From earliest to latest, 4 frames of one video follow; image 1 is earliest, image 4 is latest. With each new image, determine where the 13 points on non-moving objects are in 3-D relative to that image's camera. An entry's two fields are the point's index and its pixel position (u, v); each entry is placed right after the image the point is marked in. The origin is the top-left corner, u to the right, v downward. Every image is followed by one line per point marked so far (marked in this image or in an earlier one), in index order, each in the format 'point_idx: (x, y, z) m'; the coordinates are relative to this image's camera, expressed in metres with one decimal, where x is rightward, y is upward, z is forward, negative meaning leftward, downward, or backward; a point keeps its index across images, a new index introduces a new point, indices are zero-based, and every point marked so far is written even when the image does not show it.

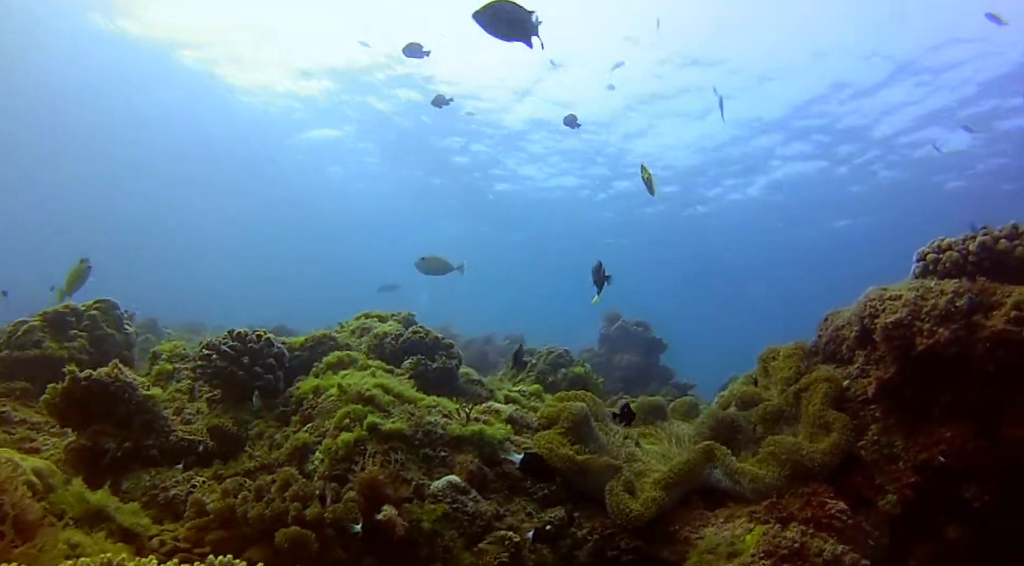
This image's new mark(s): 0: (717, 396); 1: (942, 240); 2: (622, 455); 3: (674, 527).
0: (+1.9, -1.0, +6.0) m
1: (+3.8, +0.4, +5.8) m
2: (+0.9, -1.4, +5.4) m
3: (+1.2, -1.8, +4.8) m
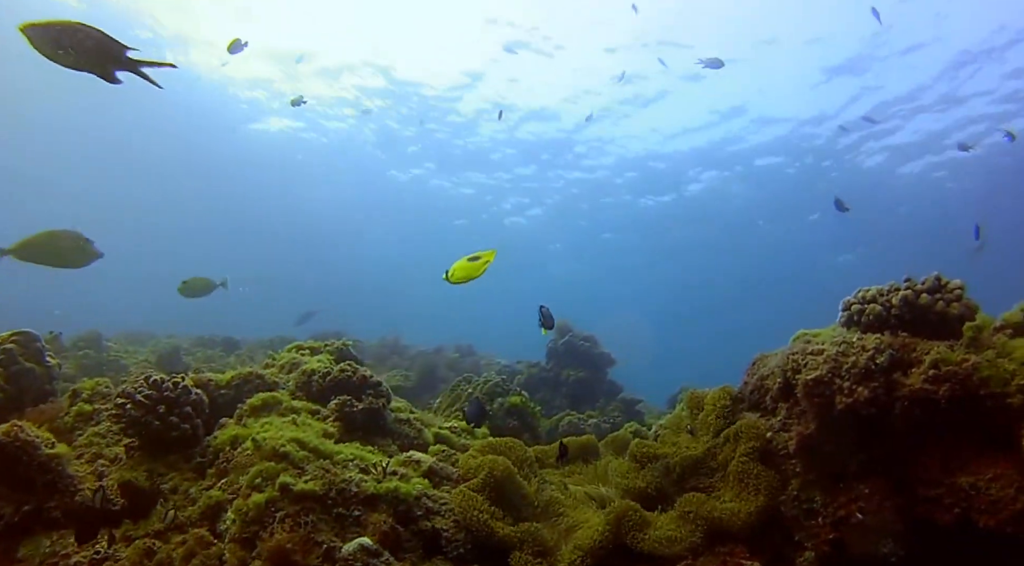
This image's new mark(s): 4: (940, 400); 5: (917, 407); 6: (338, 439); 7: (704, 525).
0: (+1.3, -1.4, +5.9) m
1: (+3.2, 0.0, +5.8) m
2: (+0.2, -1.8, +5.3) m
3: (+0.6, -2.2, +4.7) m
4: (+3.1, -0.9, +4.7) m
5: (+3.0, -0.9, +4.7) m
6: (-1.7, -1.4, +6.3) m
7: (+1.5, -1.8, +4.9) m
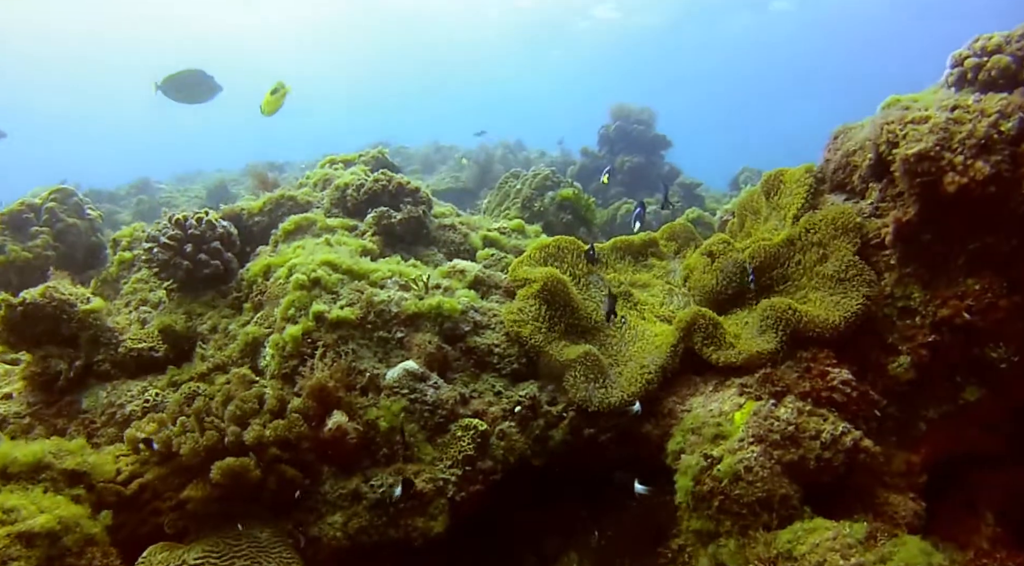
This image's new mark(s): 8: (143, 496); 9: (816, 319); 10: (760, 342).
0: (+1.7, +0.3, +5.2) m
1: (+3.4, +1.7, +4.6) m
2: (+0.6, -0.3, +4.8) m
3: (+1.0, -0.8, +4.3) m
4: (+3.4, +0.6, +3.7) m
5: (+3.2, +0.6, +3.8) m
6: (-1.2, +0.3, +5.8) m
7: (+1.8, -0.3, +4.3) m
8: (-2.2, -1.3, +3.8) m
9: (+2.0, -0.2, +4.3) m
10: (+1.7, -0.4, +4.3) m
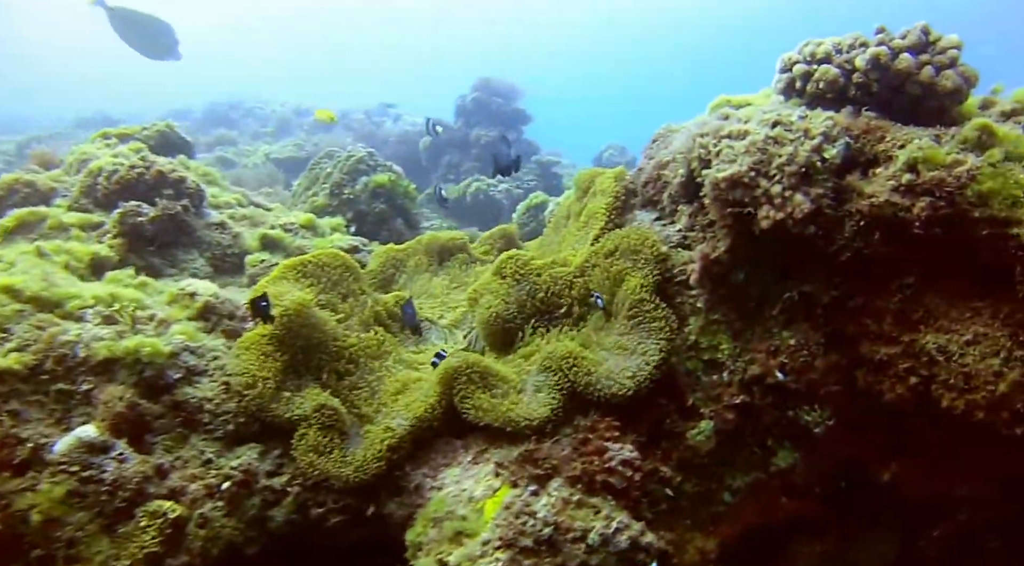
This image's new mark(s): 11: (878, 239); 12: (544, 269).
0: (+0.1, +0.1, +4.4) m
1: (+1.9, +1.4, +3.9) m
2: (-0.9, -0.5, +3.9) m
3: (-0.5, -1.1, +3.5) m
4: (+2.0, +0.3, +3.1) m
5: (+1.8, +0.2, +3.2) m
6: (-2.9, +0.1, +4.6) m
7: (+0.3, -0.6, +3.6) m
8: (-3.6, -1.5, +2.6) m
9: (+0.5, -0.5, +3.6) m
10: (+0.2, -0.7, +3.5) m
11: (+1.8, +0.2, +3.2) m
12: (+0.2, 0.0, +4.1) m
